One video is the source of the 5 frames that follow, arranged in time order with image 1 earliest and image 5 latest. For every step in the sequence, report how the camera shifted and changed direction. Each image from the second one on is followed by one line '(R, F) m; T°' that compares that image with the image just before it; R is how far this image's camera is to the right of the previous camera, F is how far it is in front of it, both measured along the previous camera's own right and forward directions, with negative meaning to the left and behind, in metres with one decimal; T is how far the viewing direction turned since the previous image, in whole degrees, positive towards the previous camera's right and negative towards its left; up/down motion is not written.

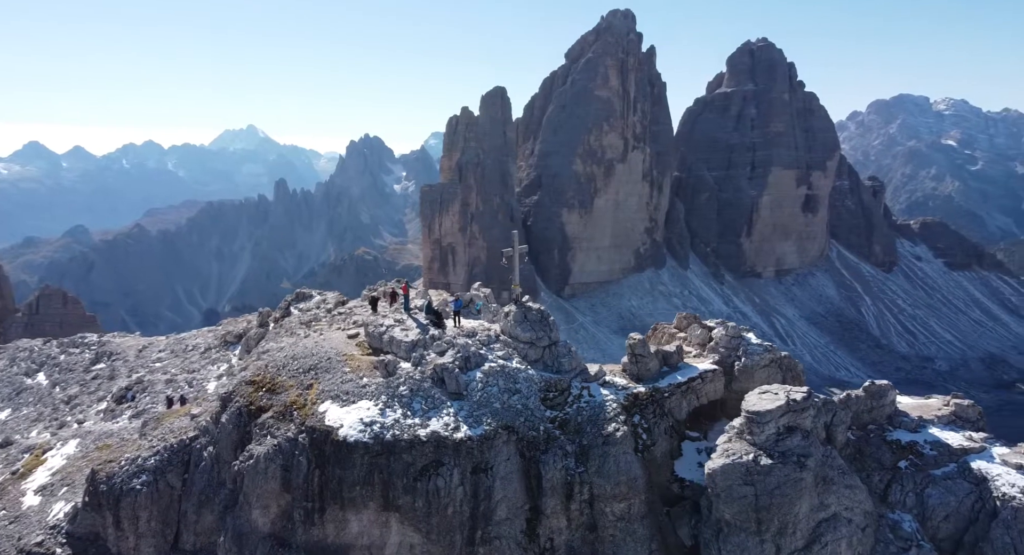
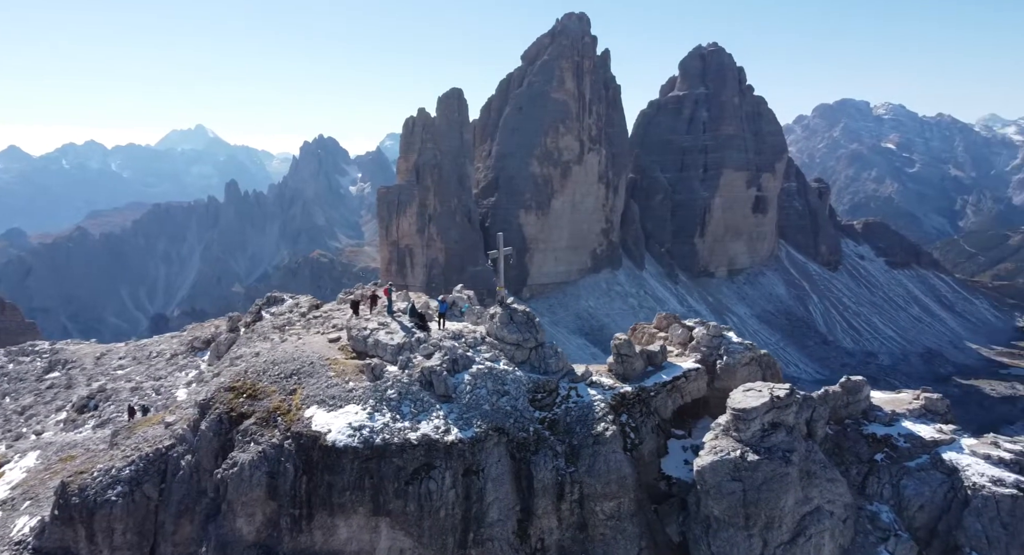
(-0.5, 0.0) m; +3°
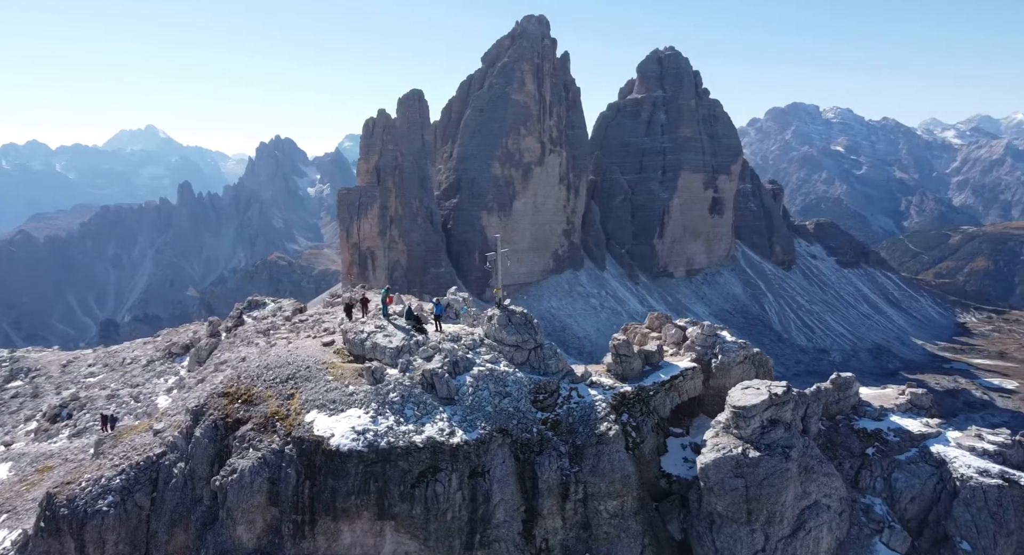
(-0.7, 0.0) m; +2°
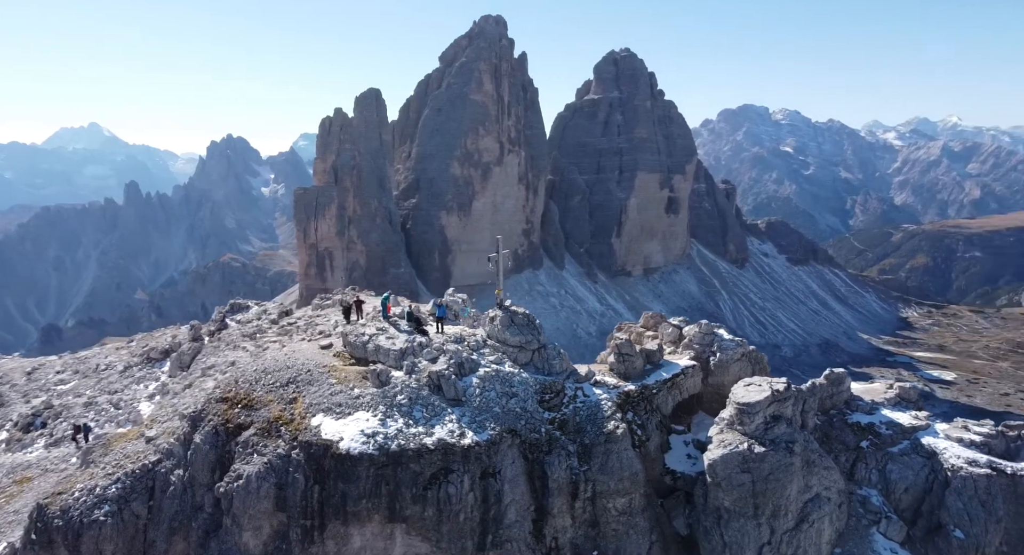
(-0.9, -0.1) m; +2°
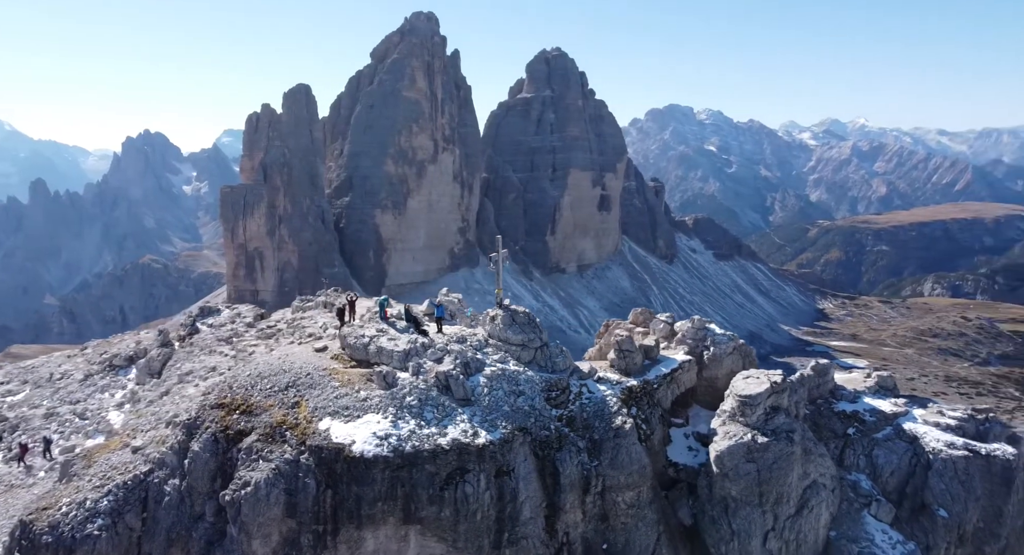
(-1.3, -0.1) m; +4°
